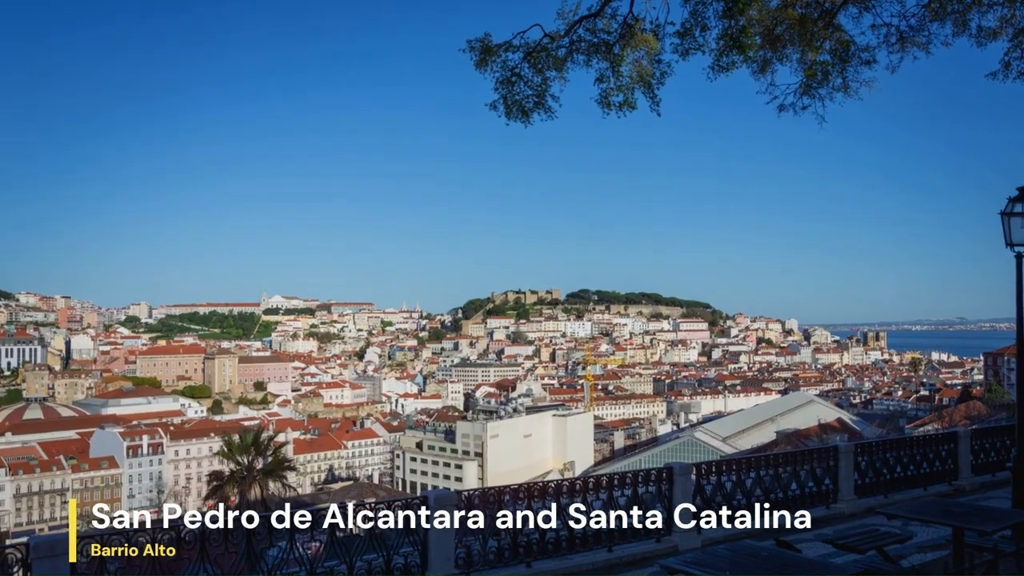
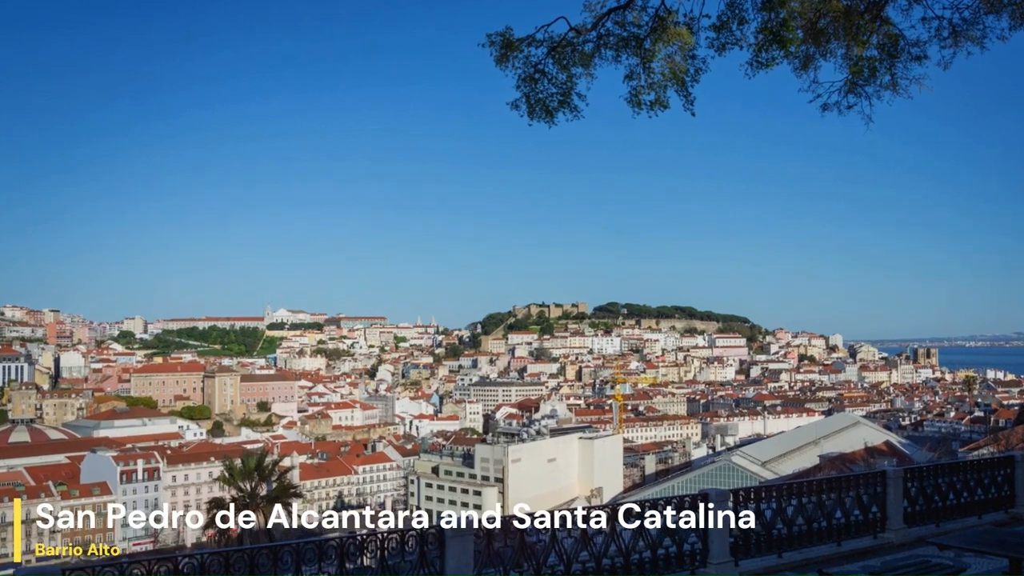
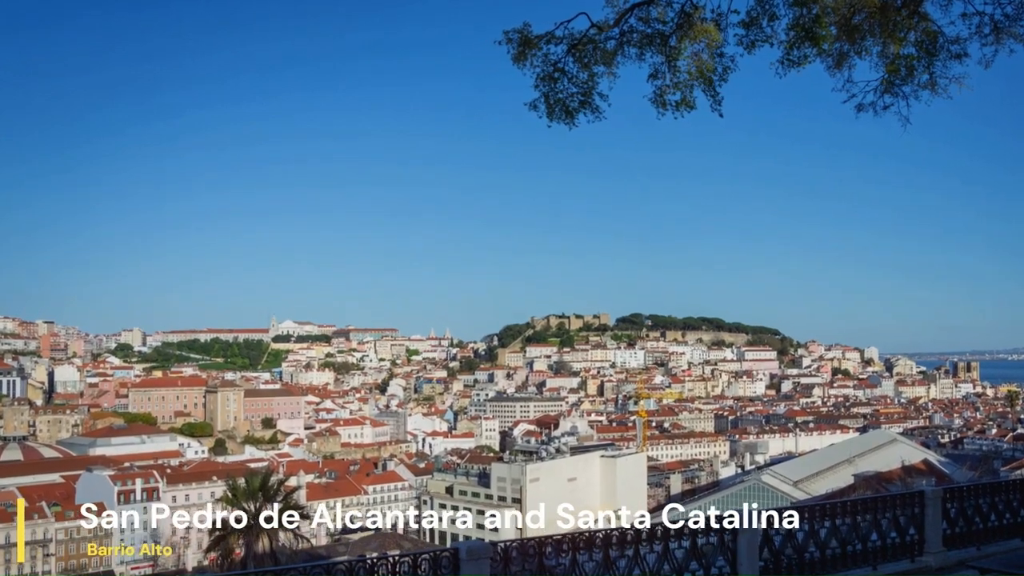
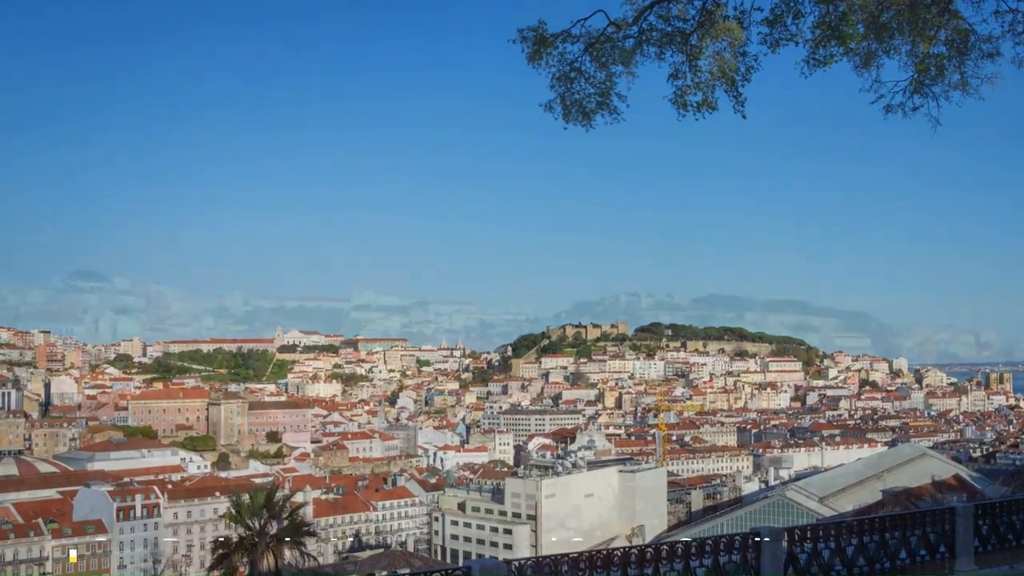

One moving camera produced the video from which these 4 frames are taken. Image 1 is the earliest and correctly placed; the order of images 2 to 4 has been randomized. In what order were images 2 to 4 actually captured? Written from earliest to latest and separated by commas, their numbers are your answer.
2, 3, 4
